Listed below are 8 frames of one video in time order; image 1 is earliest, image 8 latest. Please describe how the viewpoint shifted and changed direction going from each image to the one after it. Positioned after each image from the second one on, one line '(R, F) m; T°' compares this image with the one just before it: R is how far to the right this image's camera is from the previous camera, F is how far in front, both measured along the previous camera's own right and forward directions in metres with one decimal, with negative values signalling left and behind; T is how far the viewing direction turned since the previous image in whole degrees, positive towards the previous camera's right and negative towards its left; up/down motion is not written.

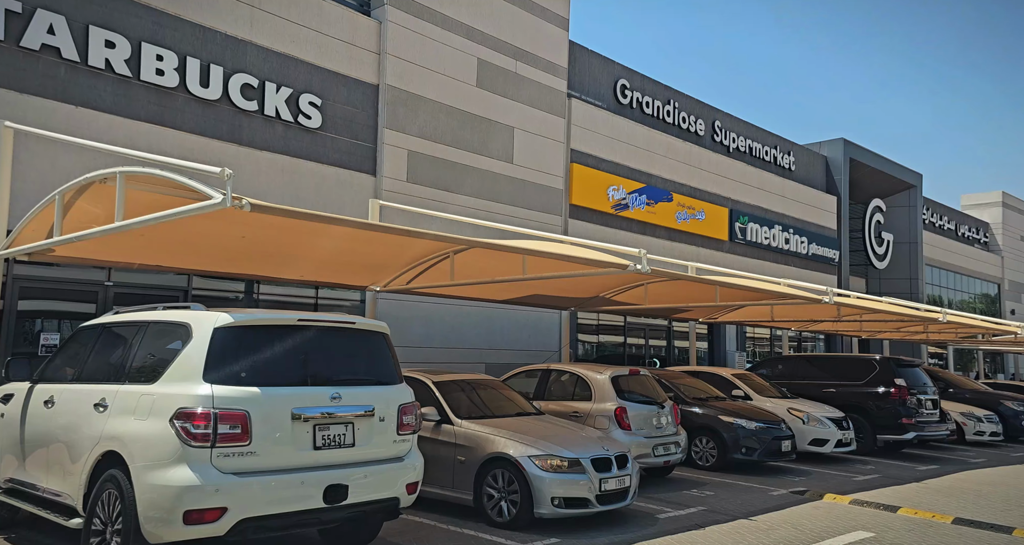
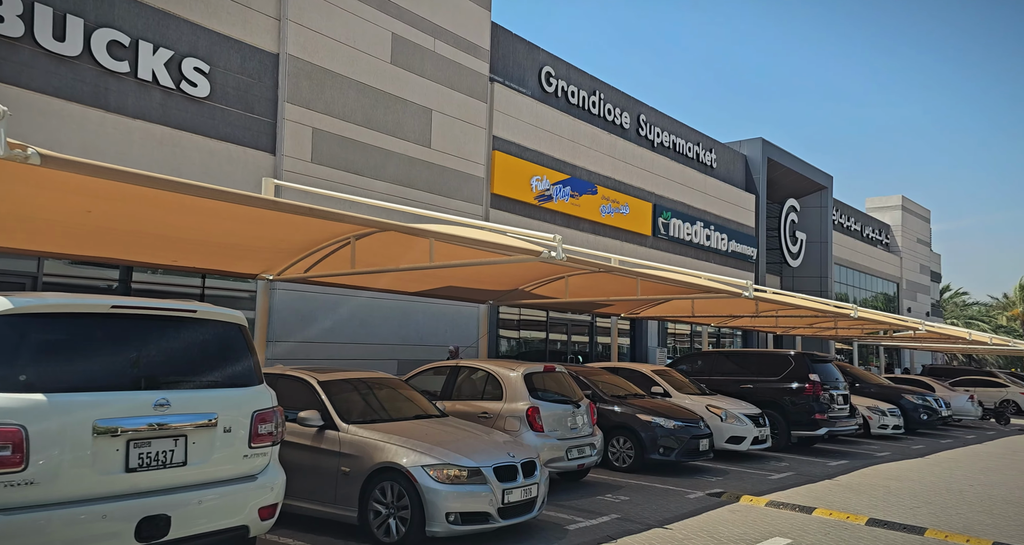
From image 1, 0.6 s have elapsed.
(+0.2, +0.5) m; +6°
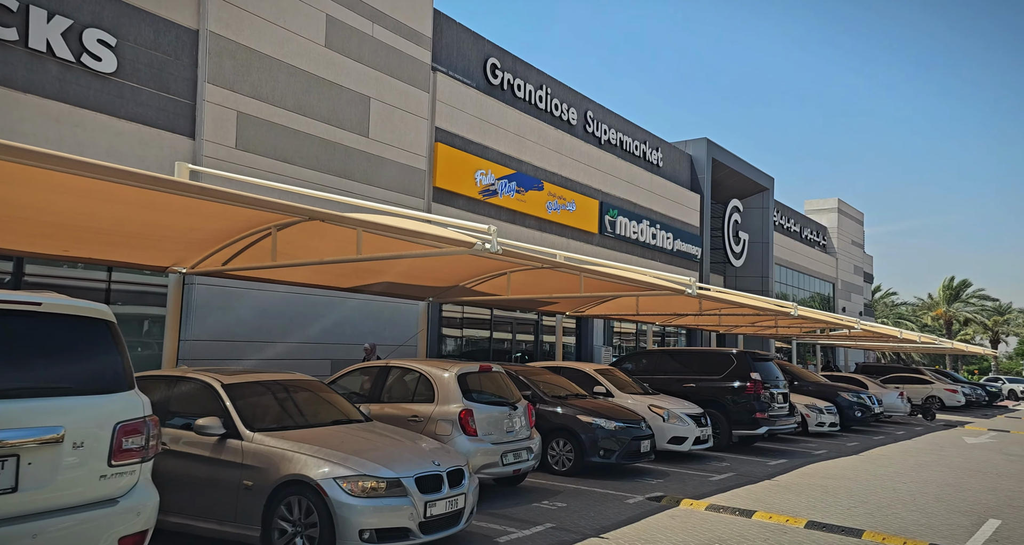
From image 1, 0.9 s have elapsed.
(+0.1, +0.3) m; +4°
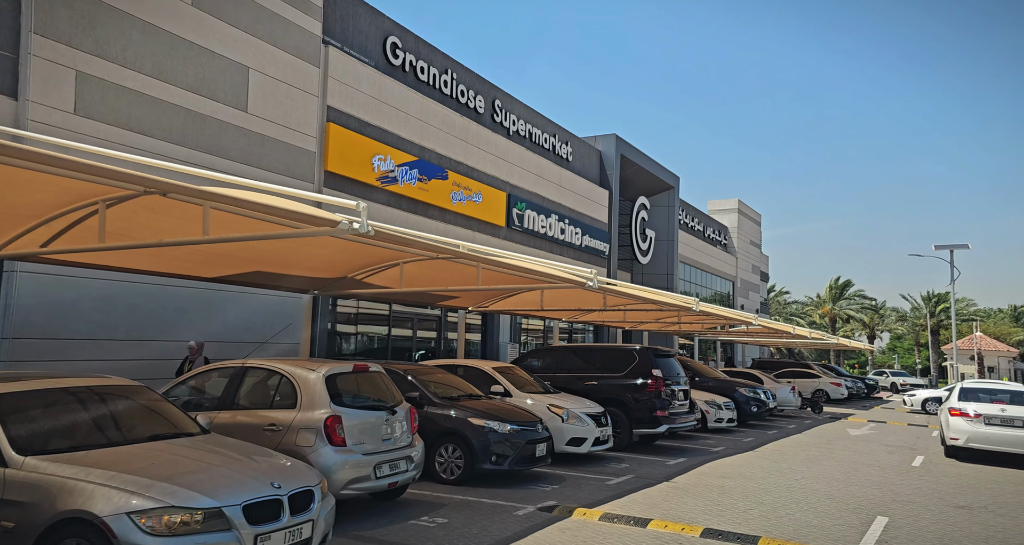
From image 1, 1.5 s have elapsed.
(+0.3, +0.6) m; +7°
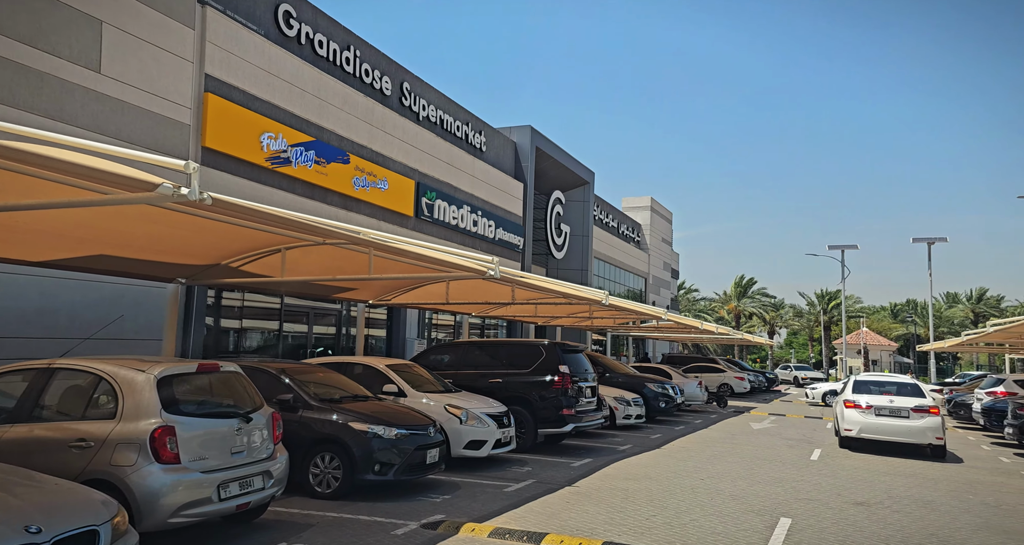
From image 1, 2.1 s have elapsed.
(+0.3, +0.7) m; +6°
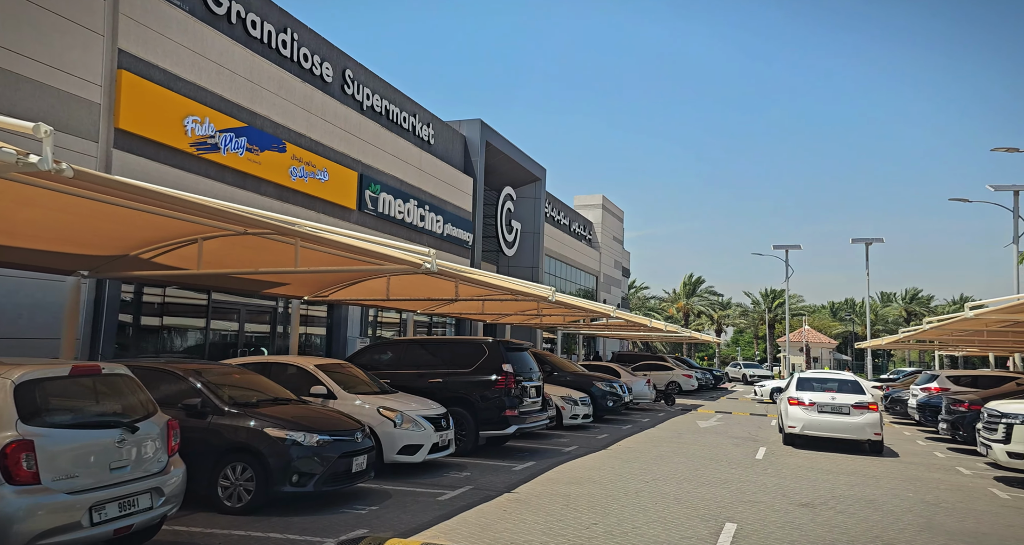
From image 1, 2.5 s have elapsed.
(+0.2, +0.5) m; +4°
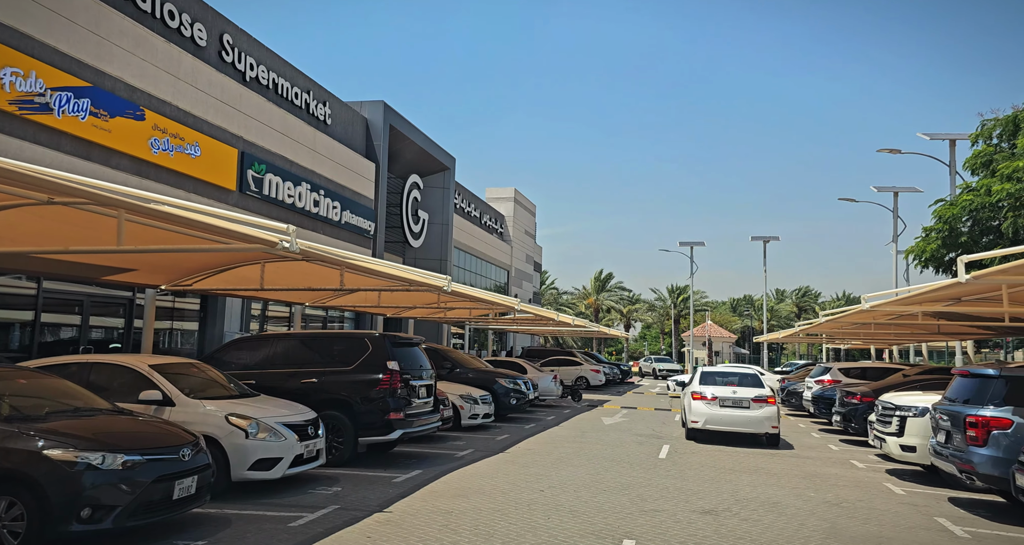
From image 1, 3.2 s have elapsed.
(+0.4, +1.2) m; +7°
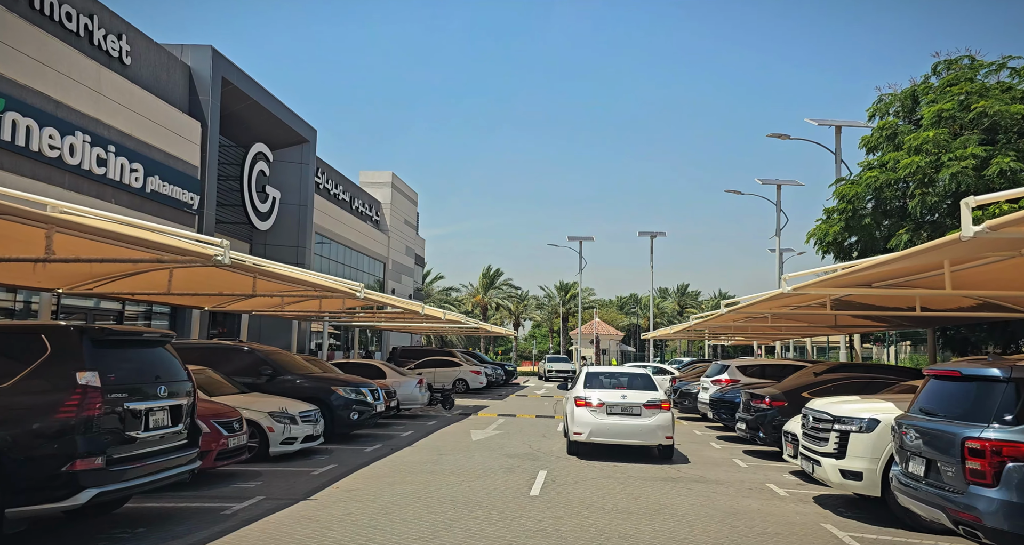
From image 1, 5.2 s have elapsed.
(+1.1, +4.2) m; +8°
